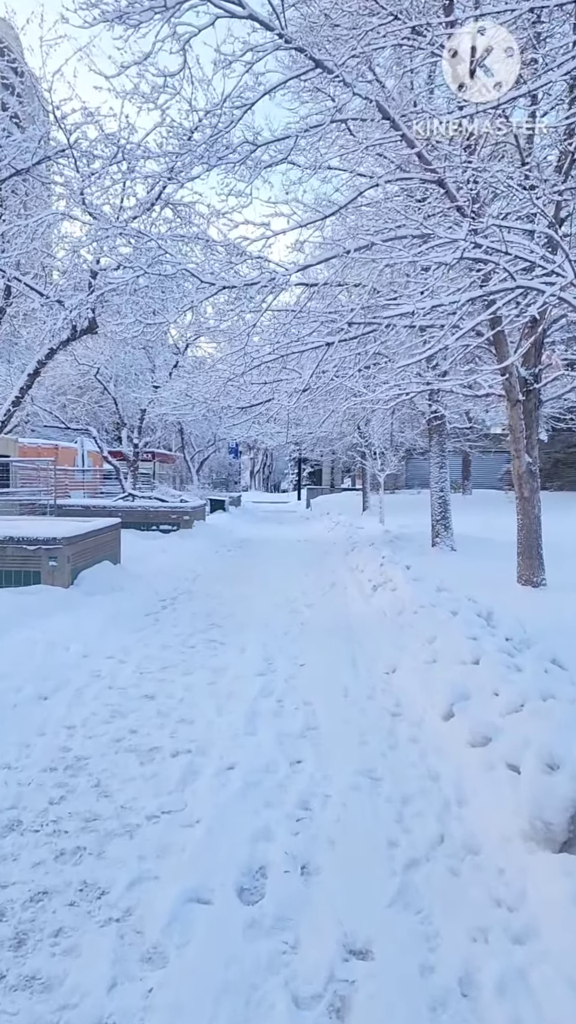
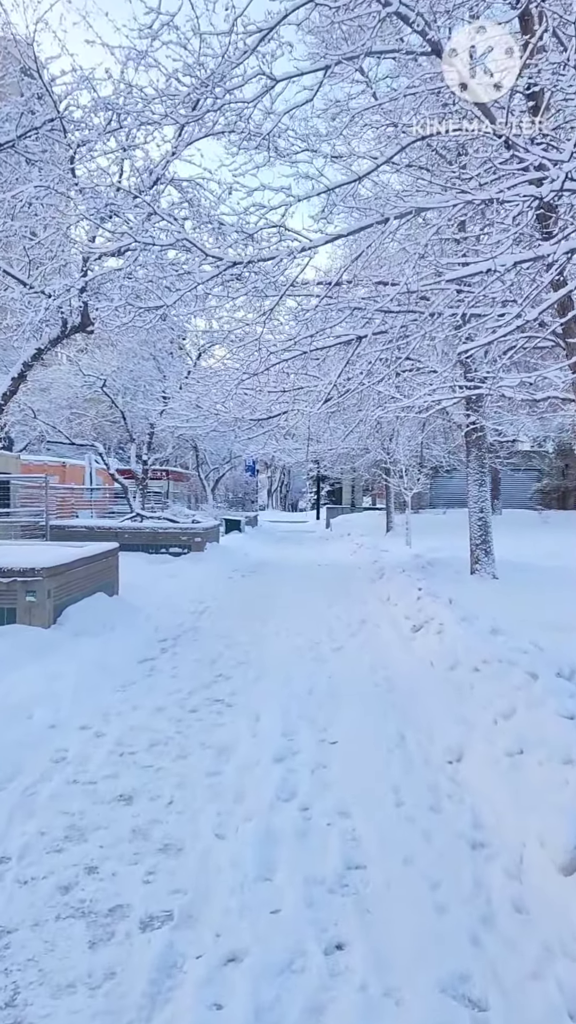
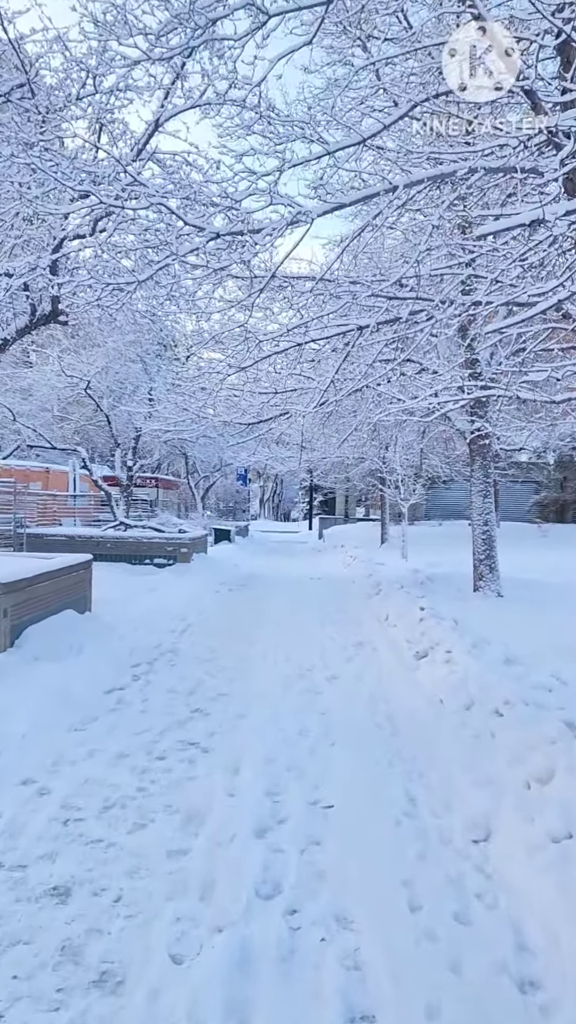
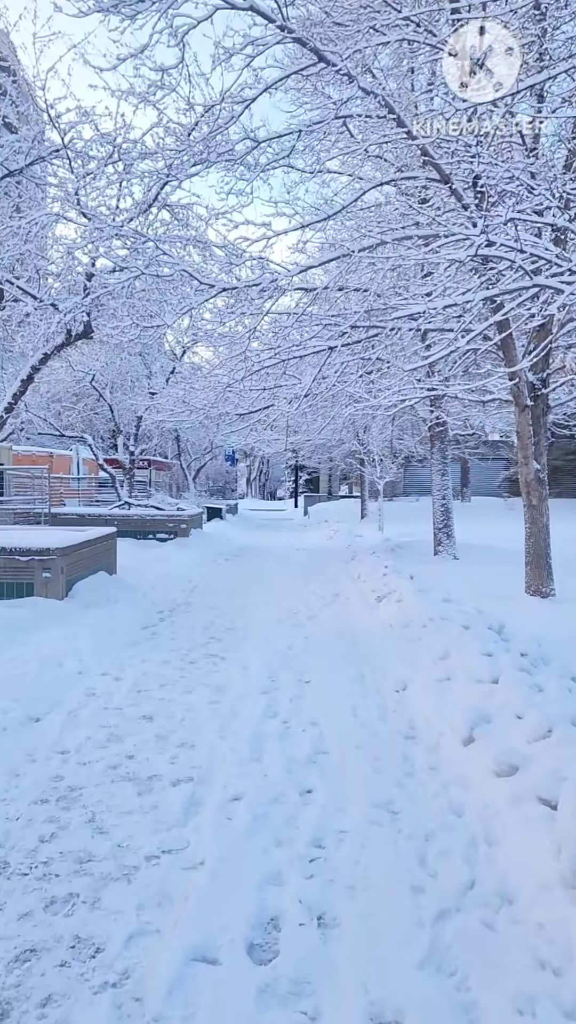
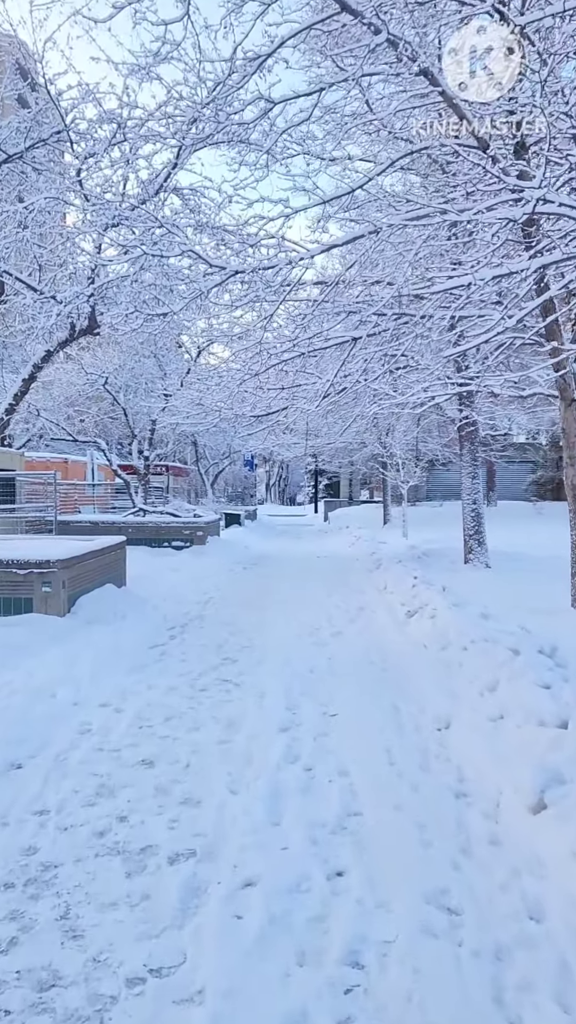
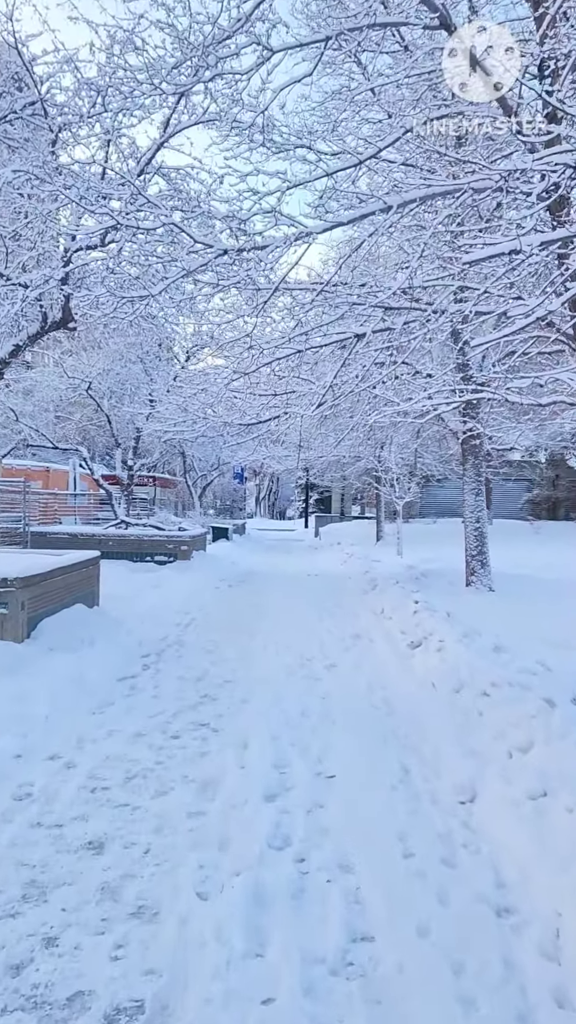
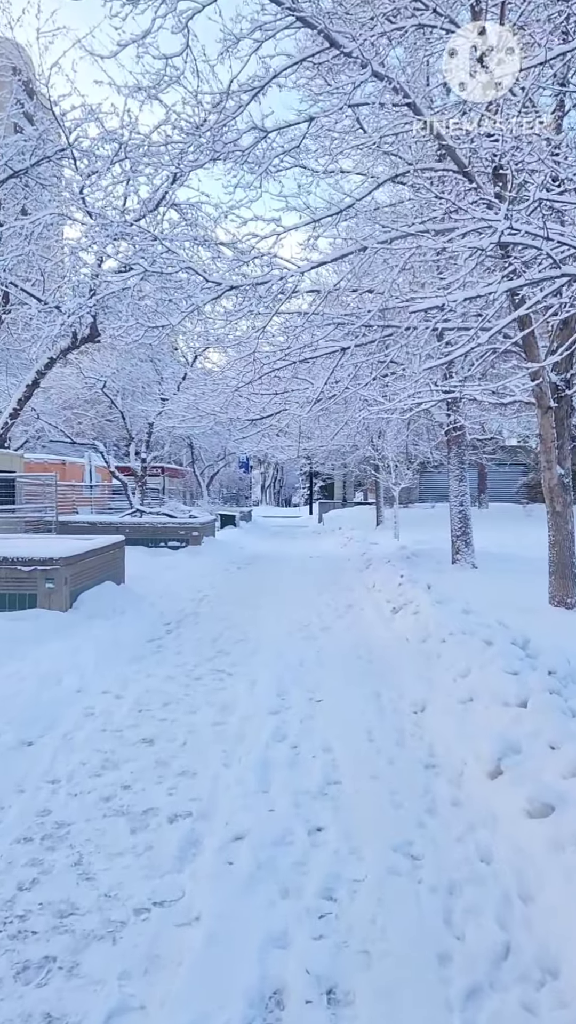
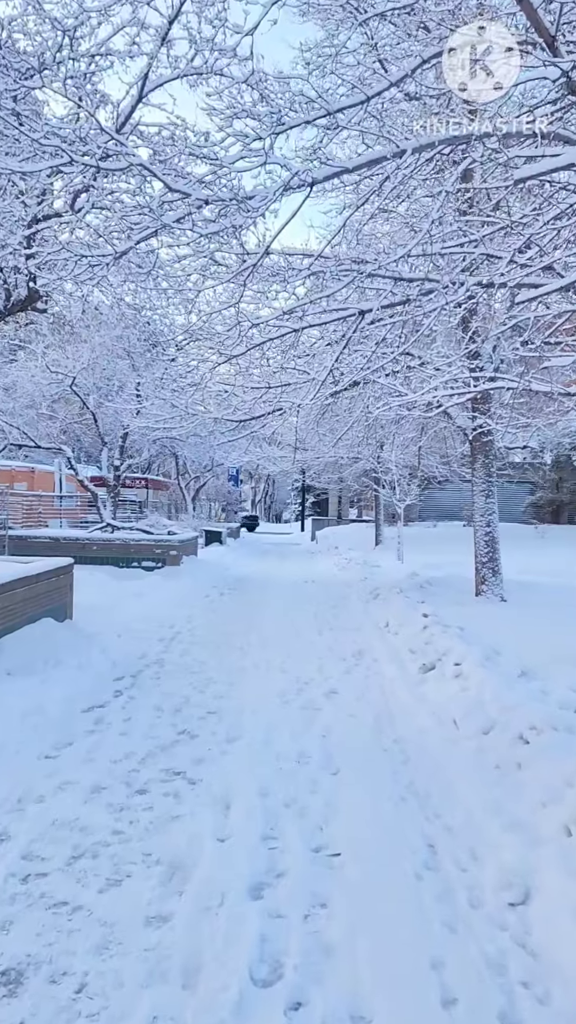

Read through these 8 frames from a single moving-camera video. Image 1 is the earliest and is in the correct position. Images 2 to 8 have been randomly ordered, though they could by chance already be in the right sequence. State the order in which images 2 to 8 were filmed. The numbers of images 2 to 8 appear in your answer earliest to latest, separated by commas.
4, 7, 5, 2, 6, 3, 8
